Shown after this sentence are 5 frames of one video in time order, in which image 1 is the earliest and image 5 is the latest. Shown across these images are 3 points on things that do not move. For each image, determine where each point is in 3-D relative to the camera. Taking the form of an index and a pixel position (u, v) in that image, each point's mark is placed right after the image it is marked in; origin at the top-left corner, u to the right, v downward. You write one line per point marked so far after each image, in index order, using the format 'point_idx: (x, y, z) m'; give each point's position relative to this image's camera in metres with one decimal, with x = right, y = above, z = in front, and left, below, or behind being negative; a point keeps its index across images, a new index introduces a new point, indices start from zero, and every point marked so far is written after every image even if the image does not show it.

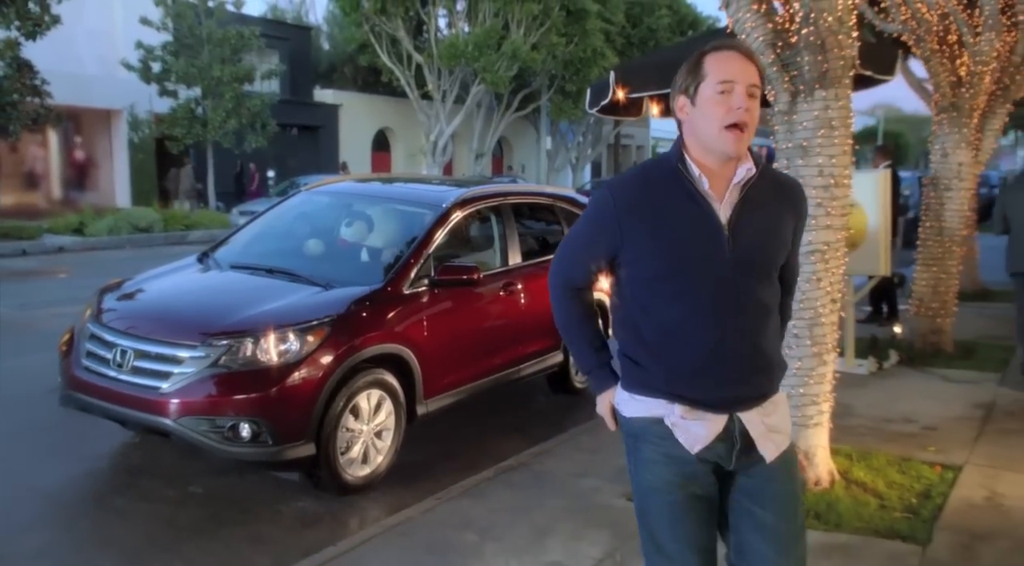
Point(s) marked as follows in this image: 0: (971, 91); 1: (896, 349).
0: (+4.1, +1.7, +7.2) m
1: (+3.5, -0.6, +7.4) m
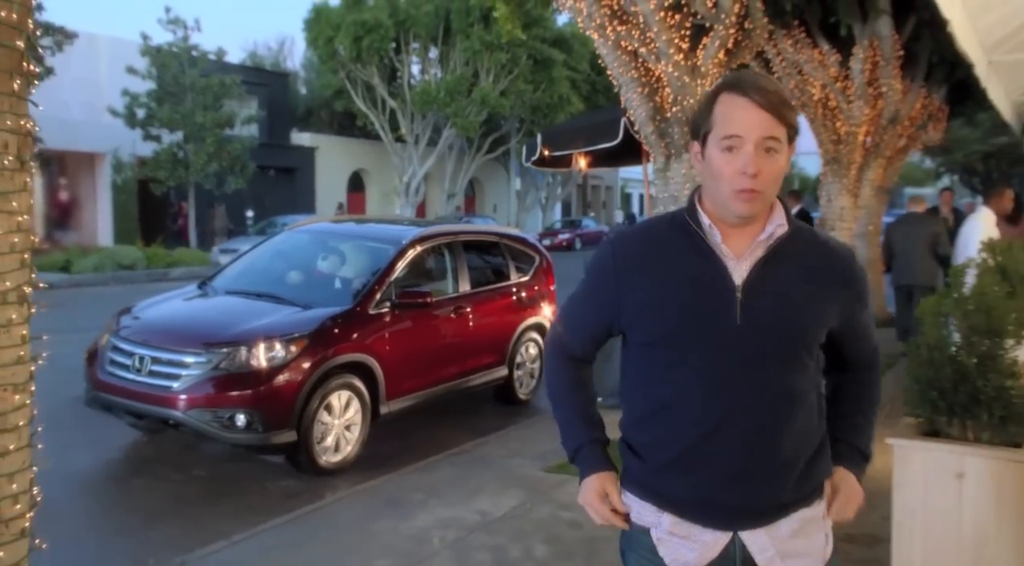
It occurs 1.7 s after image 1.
0: (+3.6, +1.5, +8.6) m
1: (+3.0, -0.9, +8.7) m
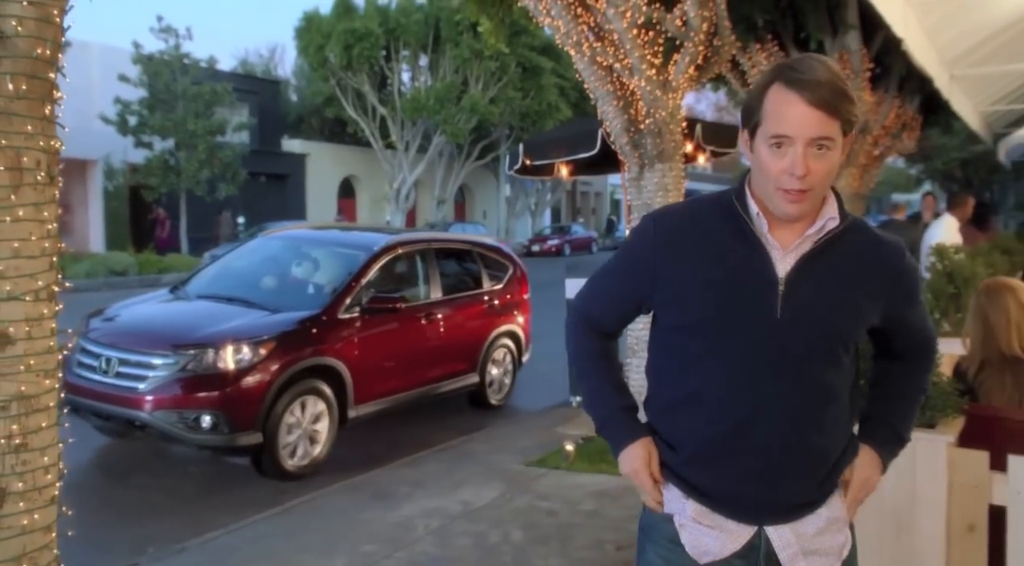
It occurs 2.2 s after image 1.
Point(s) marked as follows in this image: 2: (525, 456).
0: (+3.4, +1.4, +8.9) m
1: (+2.9, -0.9, +9.0) m
2: (+0.1, -1.3, +6.1) m
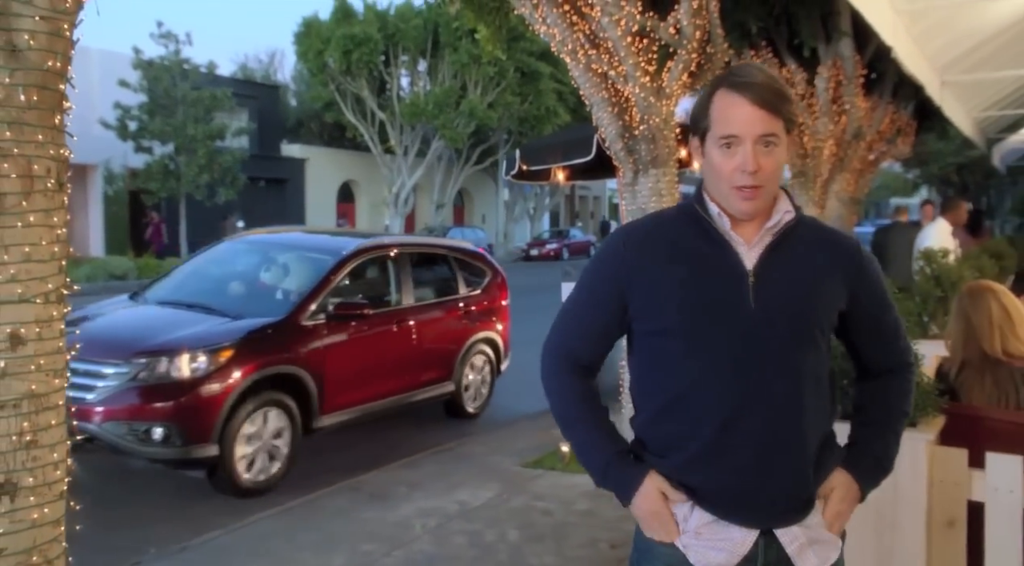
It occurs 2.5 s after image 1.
0: (+3.4, +1.4, +9.0) m
1: (+2.9, -1.0, +9.1) m
2: (+0.1, -1.3, +6.1) m
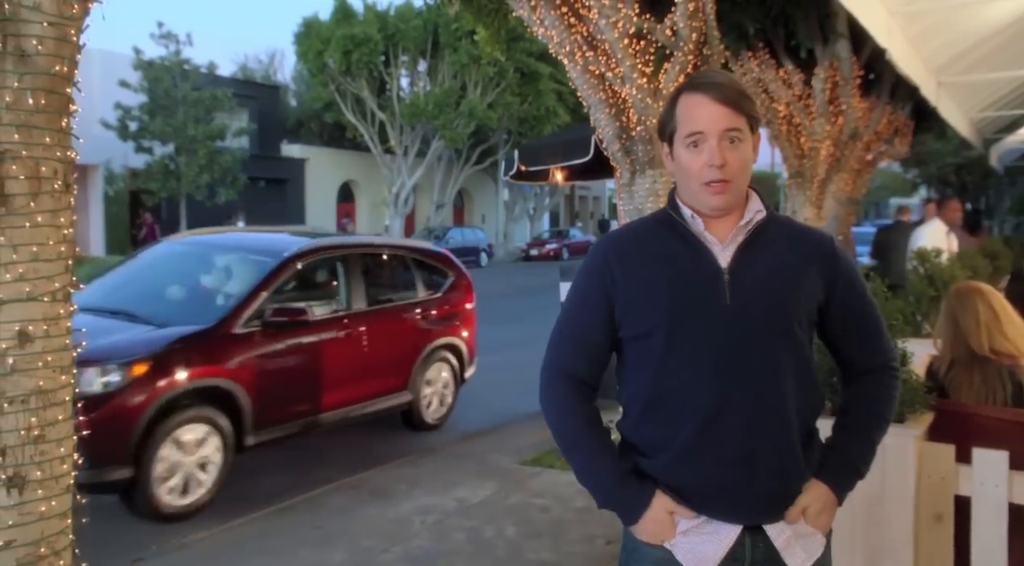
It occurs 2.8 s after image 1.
0: (+3.4, +1.4, +9.1) m
1: (+2.8, -1.0, +9.1) m
2: (+0.1, -1.3, +6.2) m
